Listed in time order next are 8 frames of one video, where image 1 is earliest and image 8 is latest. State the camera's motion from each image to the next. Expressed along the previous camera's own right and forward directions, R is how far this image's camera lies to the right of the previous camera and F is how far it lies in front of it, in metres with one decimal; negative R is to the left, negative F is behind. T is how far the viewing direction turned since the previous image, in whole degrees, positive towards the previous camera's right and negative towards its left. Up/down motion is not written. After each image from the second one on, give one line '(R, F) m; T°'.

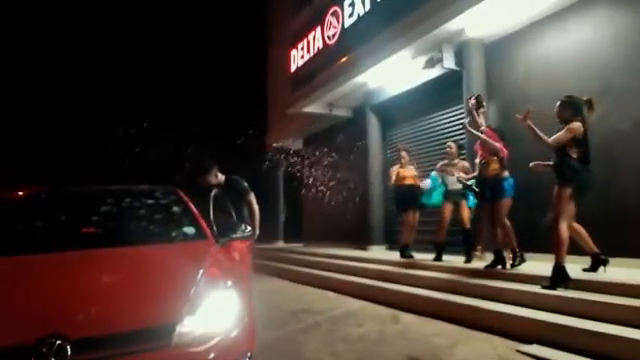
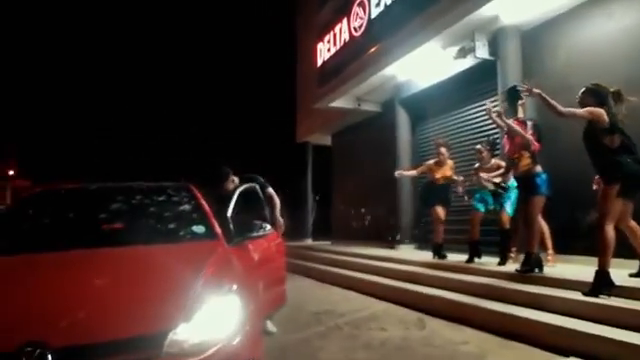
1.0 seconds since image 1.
(+0.1, +0.4) m; -3°
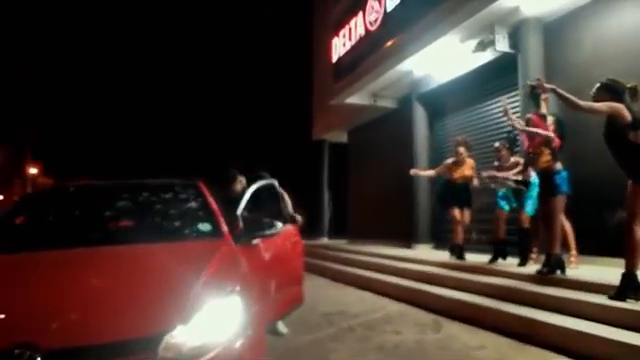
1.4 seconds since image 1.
(+0.1, +0.2) m; -2°
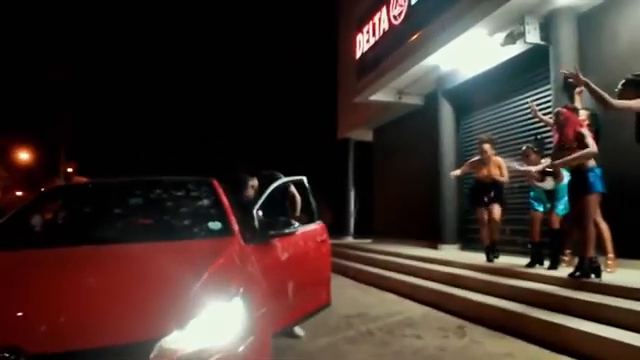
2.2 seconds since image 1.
(+0.1, +0.2) m; -3°
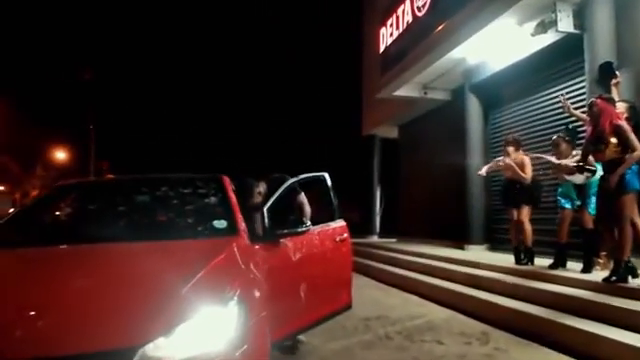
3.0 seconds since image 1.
(+0.1, +0.3) m; -3°
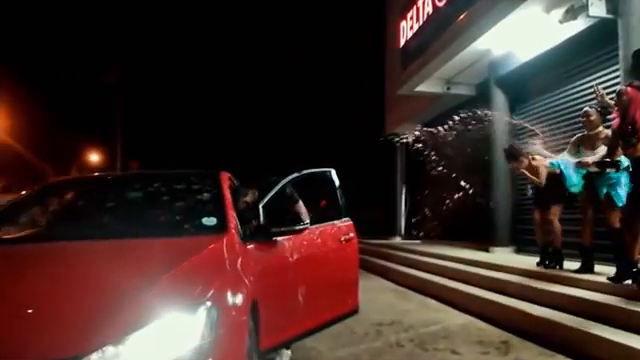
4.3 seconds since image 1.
(+0.2, +0.4) m; -3°
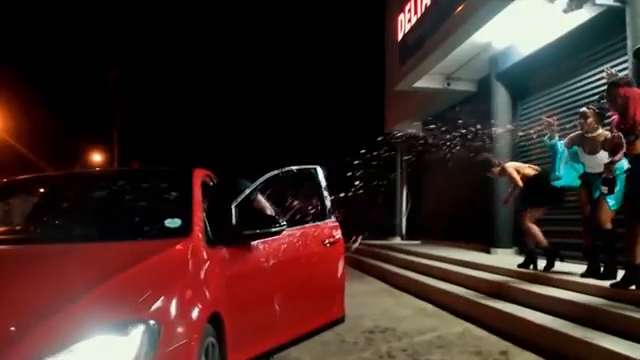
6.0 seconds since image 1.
(+0.2, +0.4) m; 0°
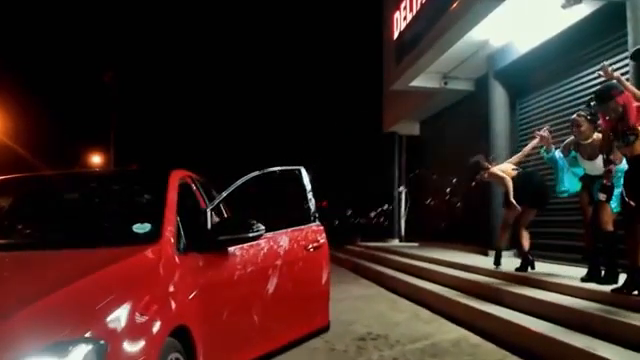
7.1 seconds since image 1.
(+0.1, +0.2) m; 0°
